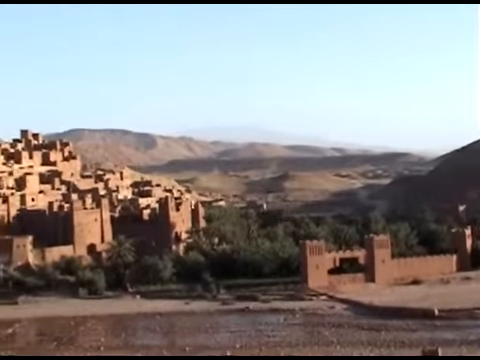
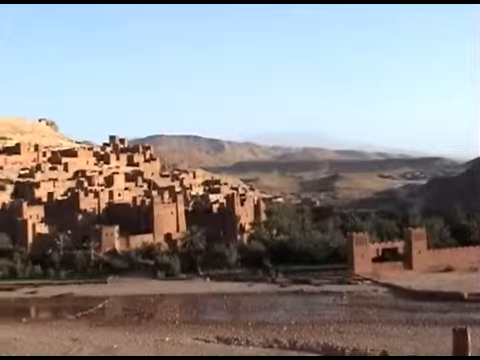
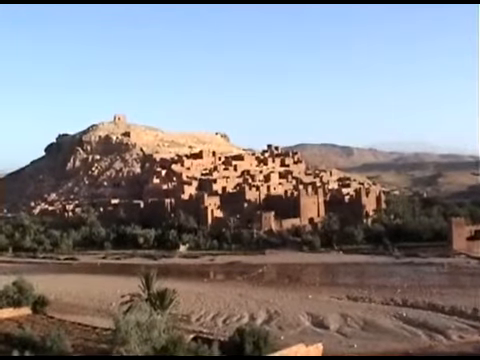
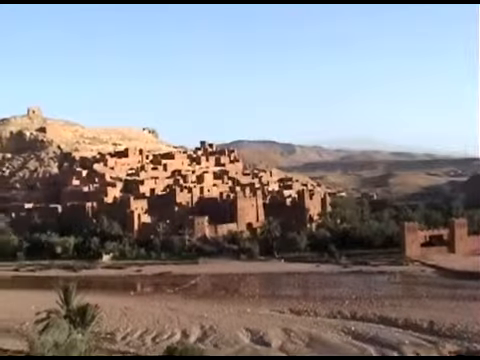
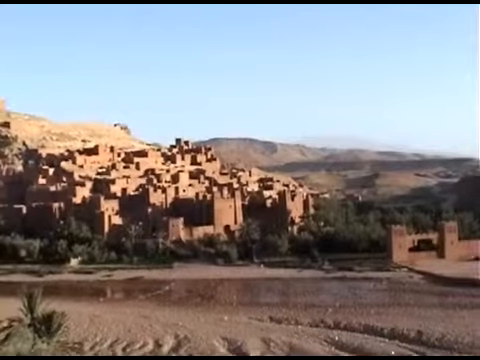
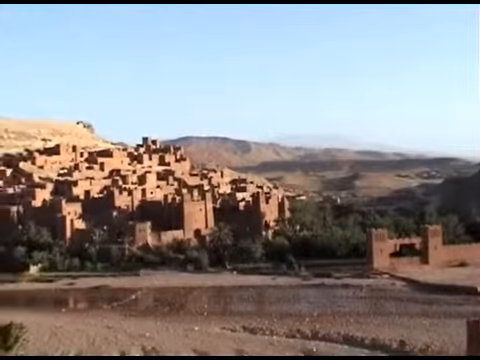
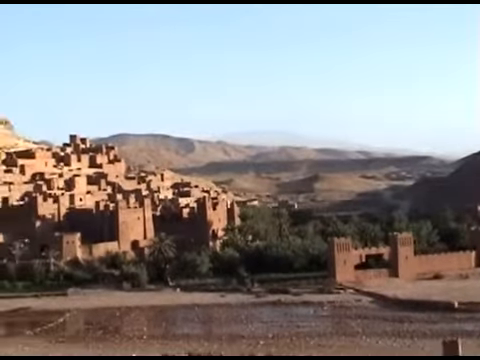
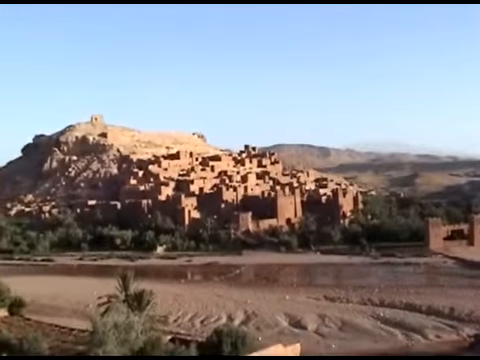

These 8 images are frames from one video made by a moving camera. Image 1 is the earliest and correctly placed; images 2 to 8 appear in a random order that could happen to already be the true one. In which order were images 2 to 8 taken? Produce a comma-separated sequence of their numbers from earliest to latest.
7, 2, 6, 5, 4, 8, 3
